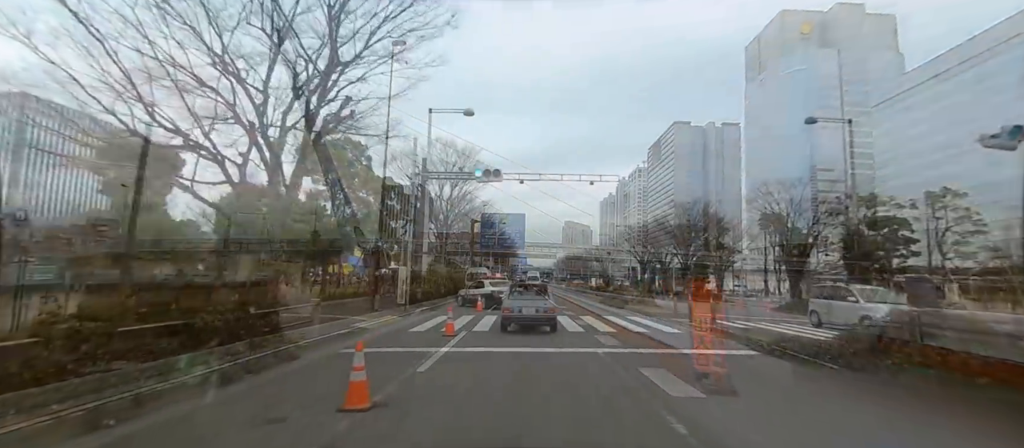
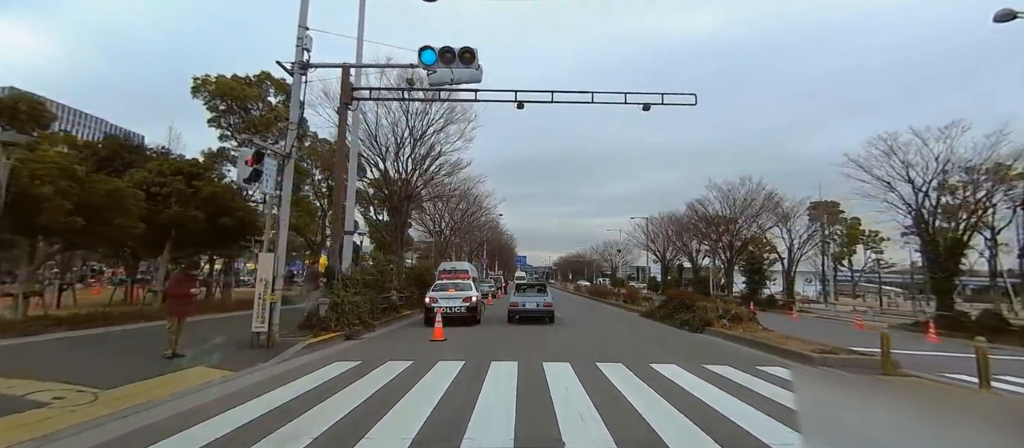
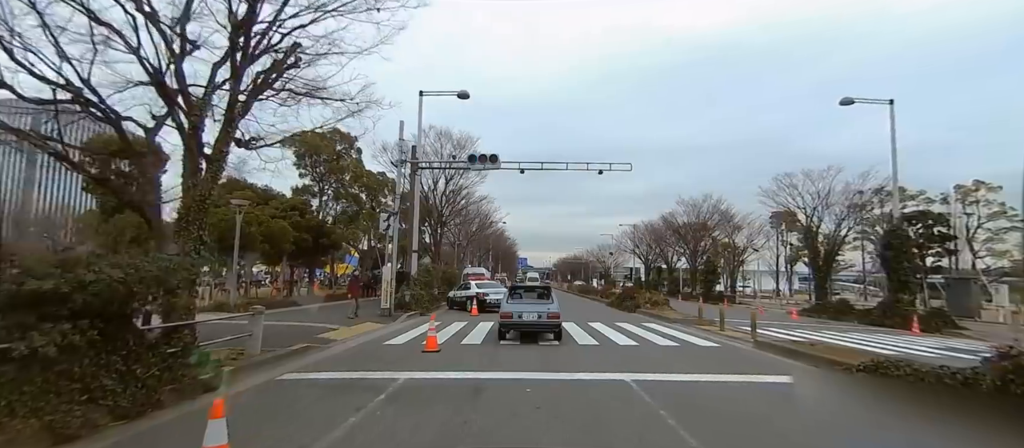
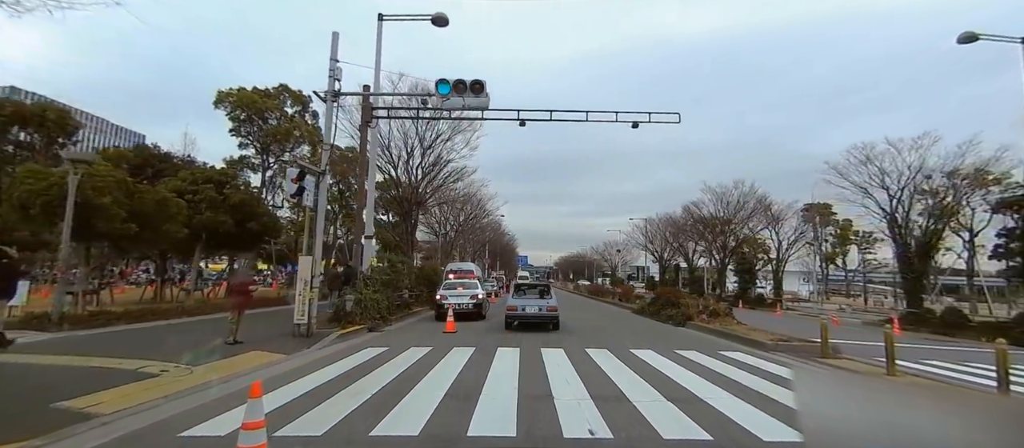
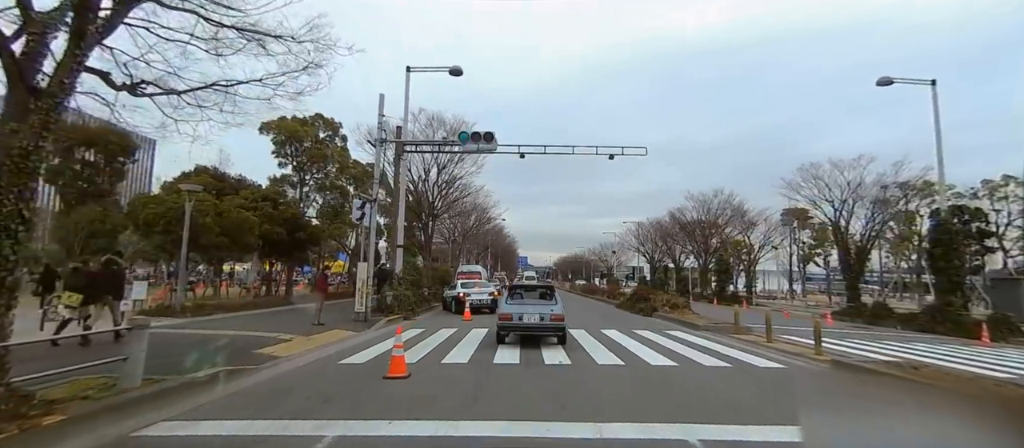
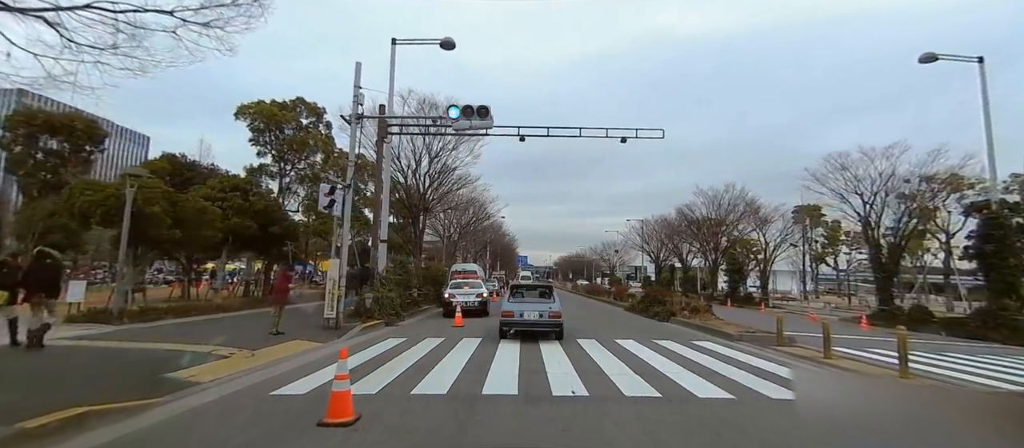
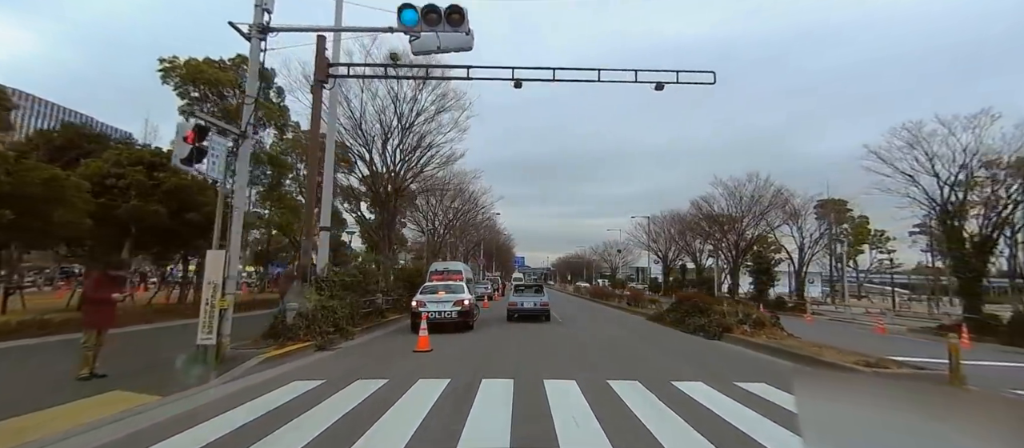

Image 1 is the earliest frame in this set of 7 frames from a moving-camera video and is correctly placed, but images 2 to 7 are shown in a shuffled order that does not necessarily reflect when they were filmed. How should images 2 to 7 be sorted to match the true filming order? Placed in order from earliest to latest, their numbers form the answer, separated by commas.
3, 5, 6, 4, 2, 7
